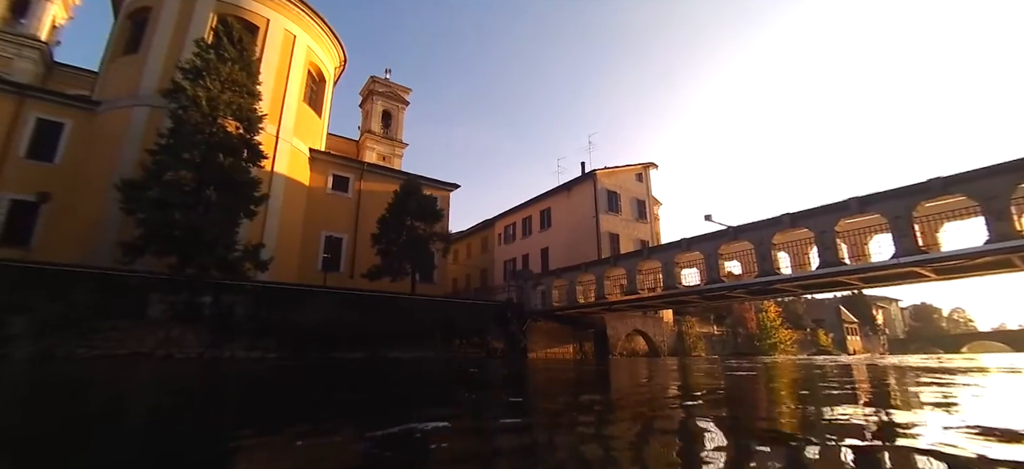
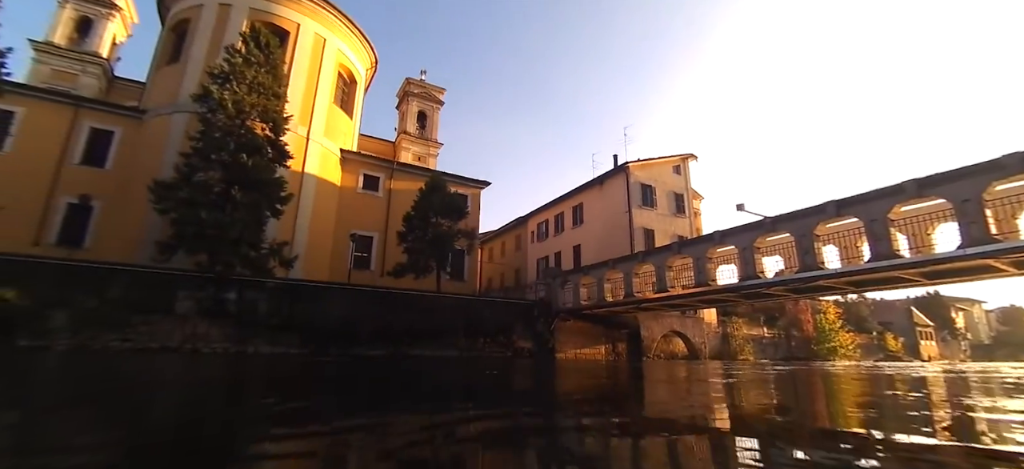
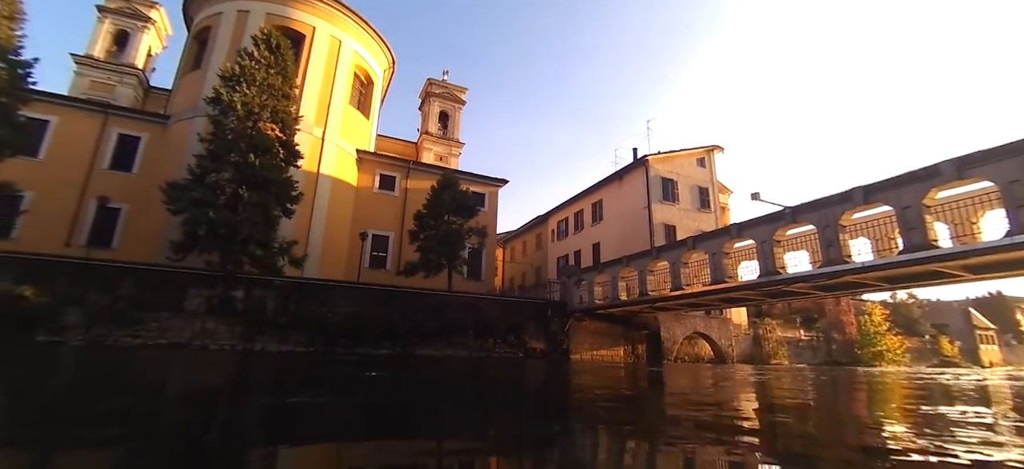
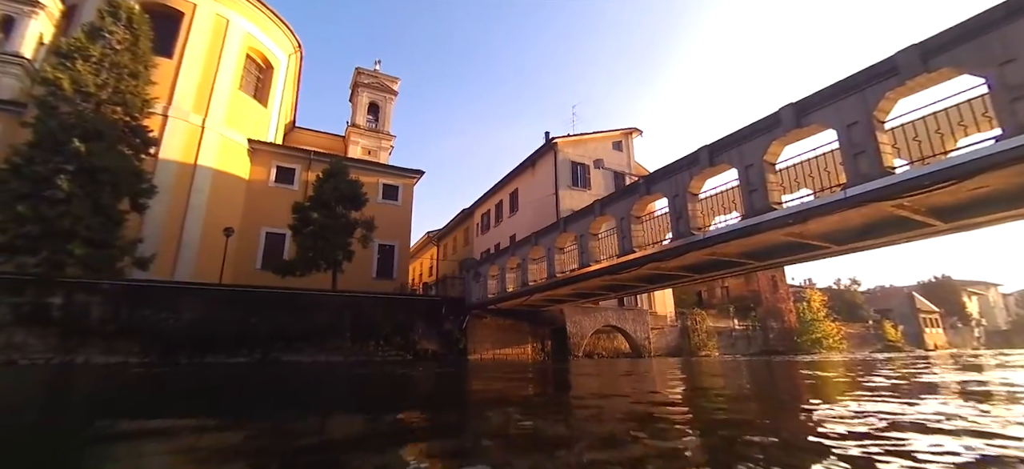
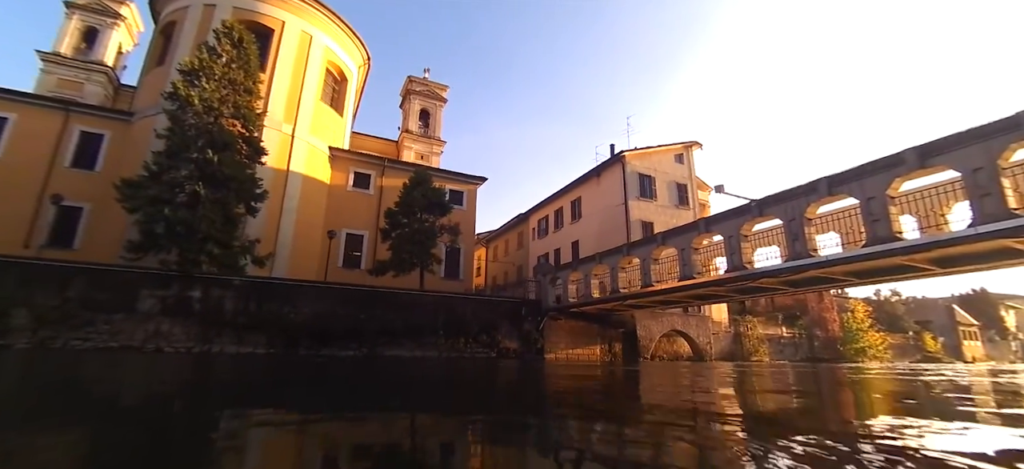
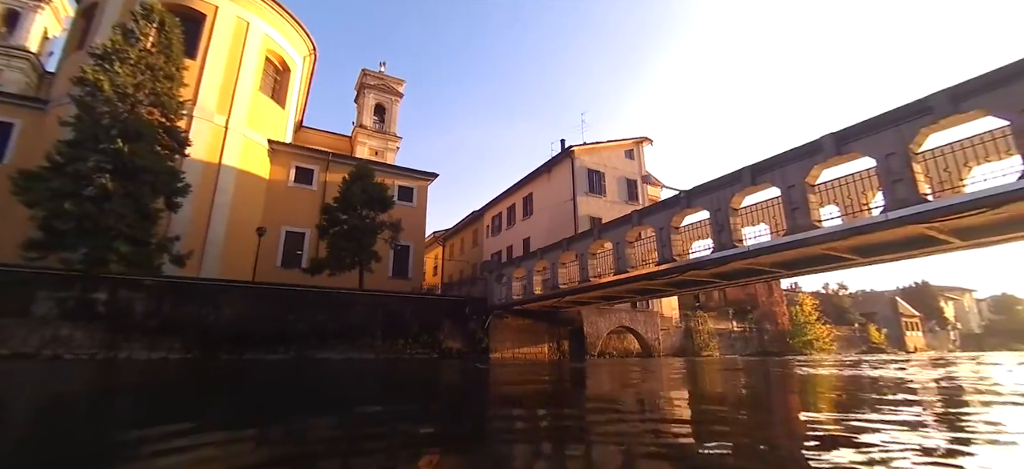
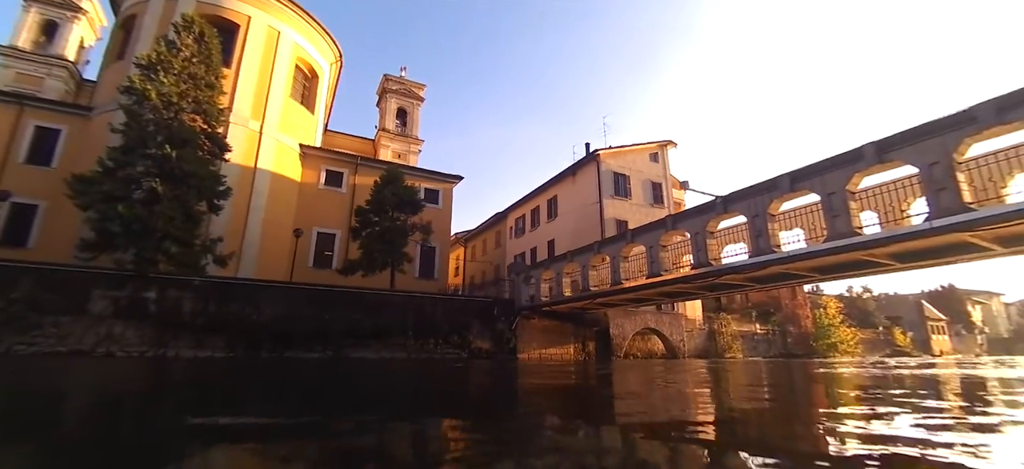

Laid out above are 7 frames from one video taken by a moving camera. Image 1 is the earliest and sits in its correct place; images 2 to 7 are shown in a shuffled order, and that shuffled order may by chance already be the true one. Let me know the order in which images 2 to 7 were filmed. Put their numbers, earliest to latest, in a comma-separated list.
2, 3, 5, 7, 6, 4
